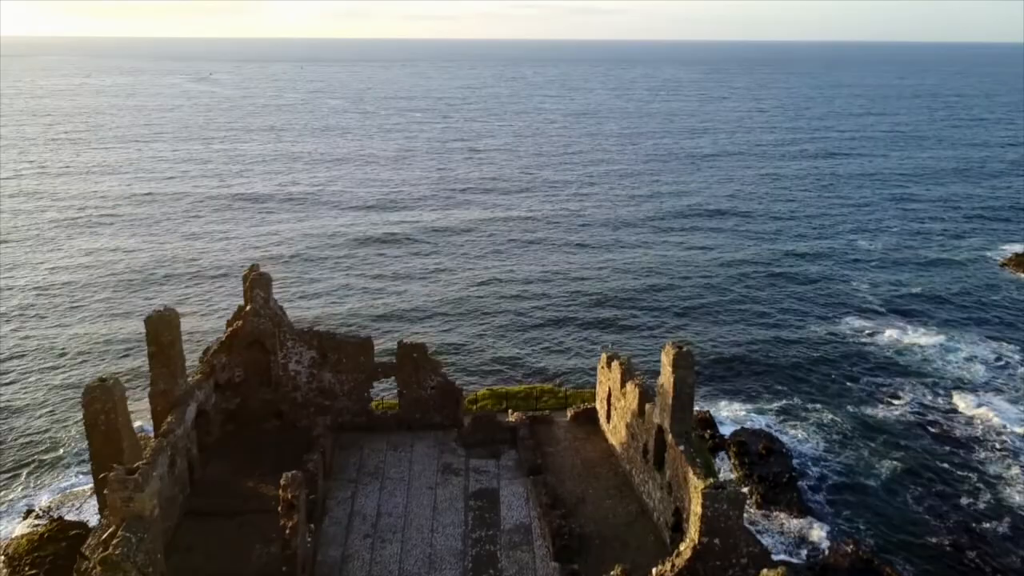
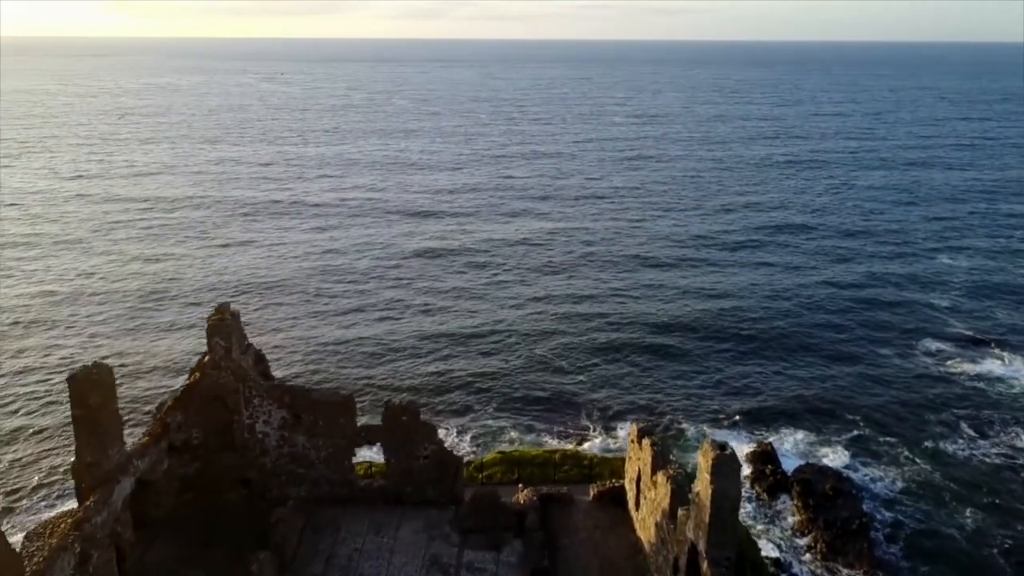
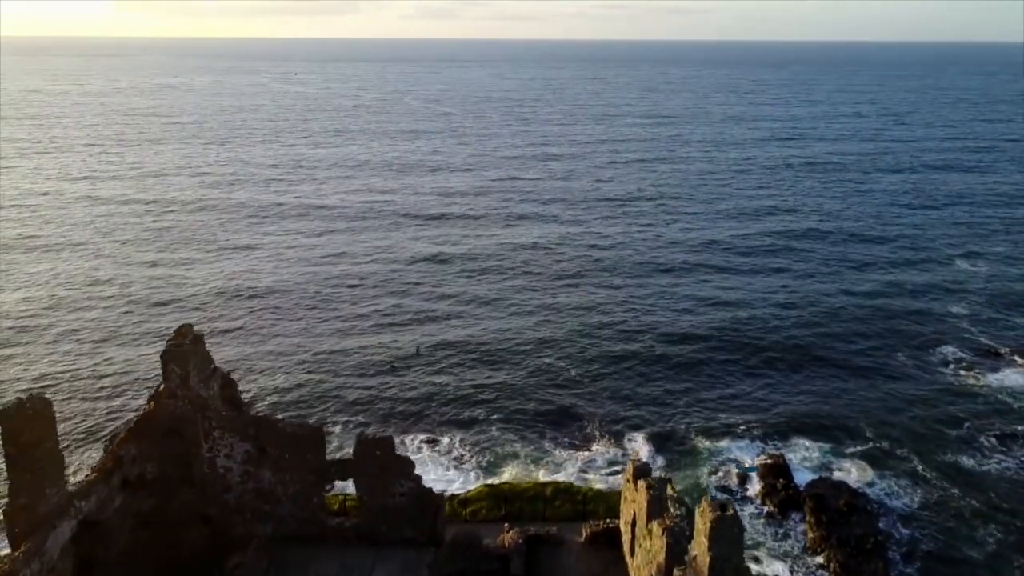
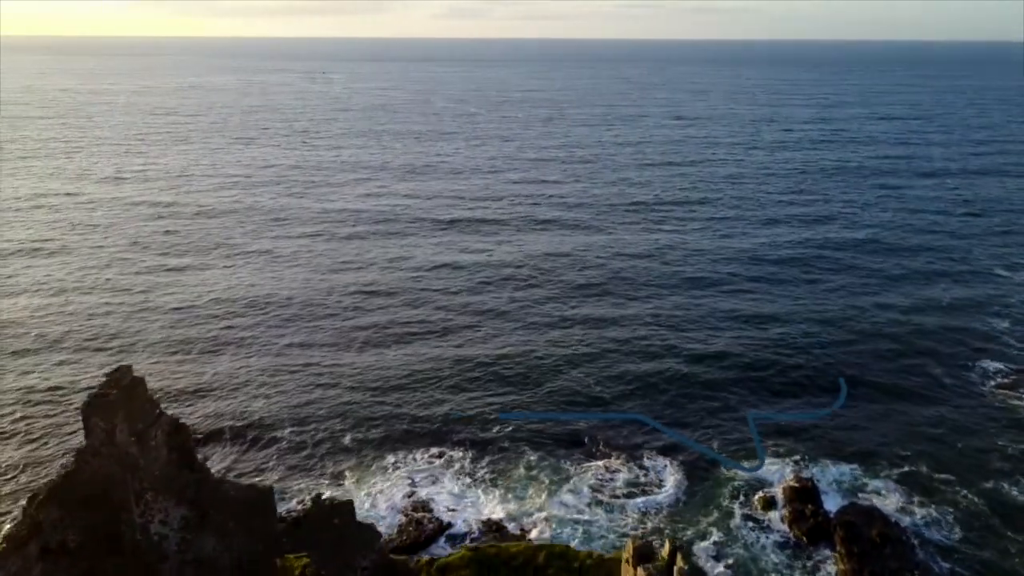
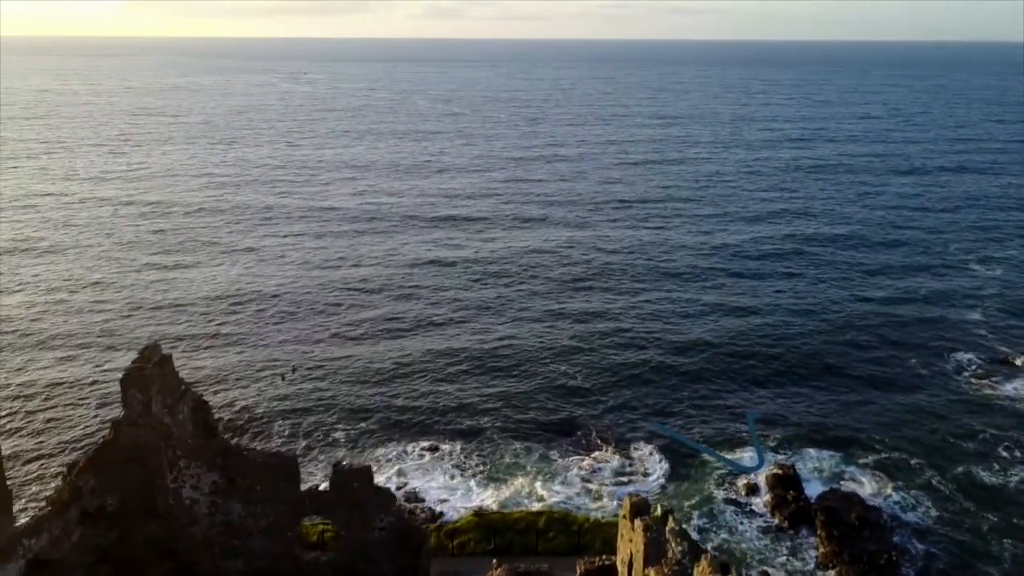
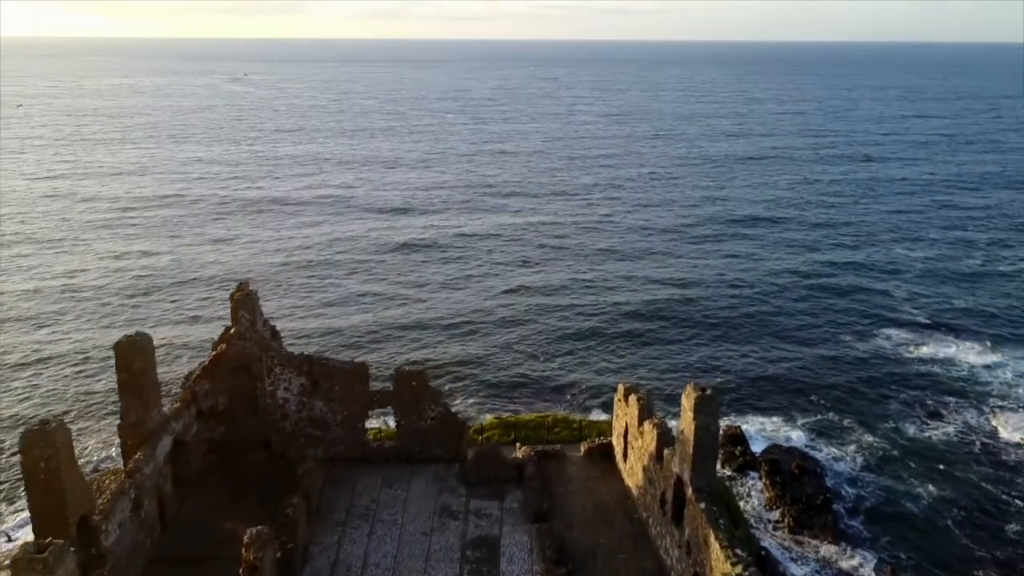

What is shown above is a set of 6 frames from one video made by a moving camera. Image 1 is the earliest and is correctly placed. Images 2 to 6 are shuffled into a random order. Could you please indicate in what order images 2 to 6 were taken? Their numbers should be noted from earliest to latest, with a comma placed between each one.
6, 2, 3, 5, 4
